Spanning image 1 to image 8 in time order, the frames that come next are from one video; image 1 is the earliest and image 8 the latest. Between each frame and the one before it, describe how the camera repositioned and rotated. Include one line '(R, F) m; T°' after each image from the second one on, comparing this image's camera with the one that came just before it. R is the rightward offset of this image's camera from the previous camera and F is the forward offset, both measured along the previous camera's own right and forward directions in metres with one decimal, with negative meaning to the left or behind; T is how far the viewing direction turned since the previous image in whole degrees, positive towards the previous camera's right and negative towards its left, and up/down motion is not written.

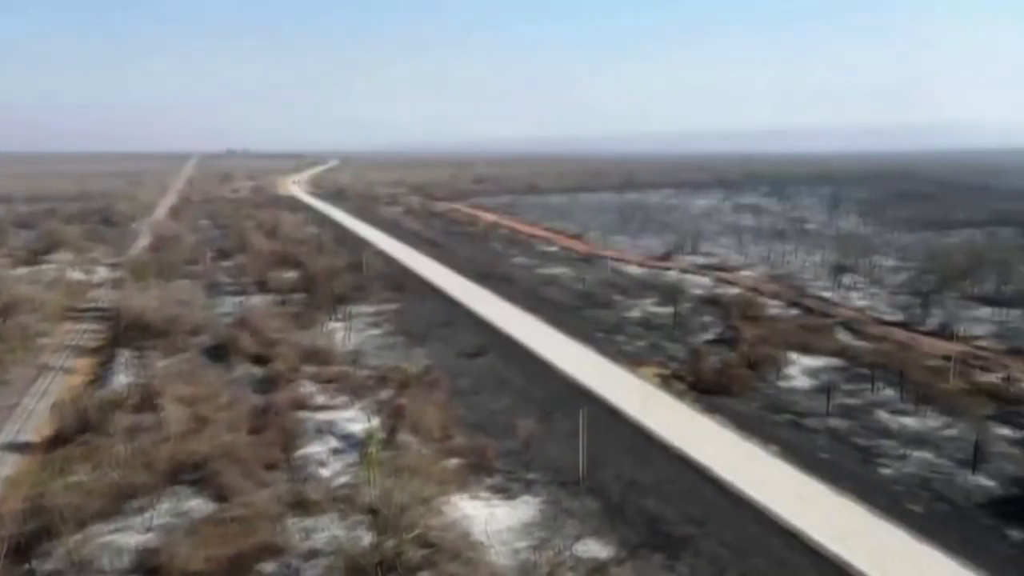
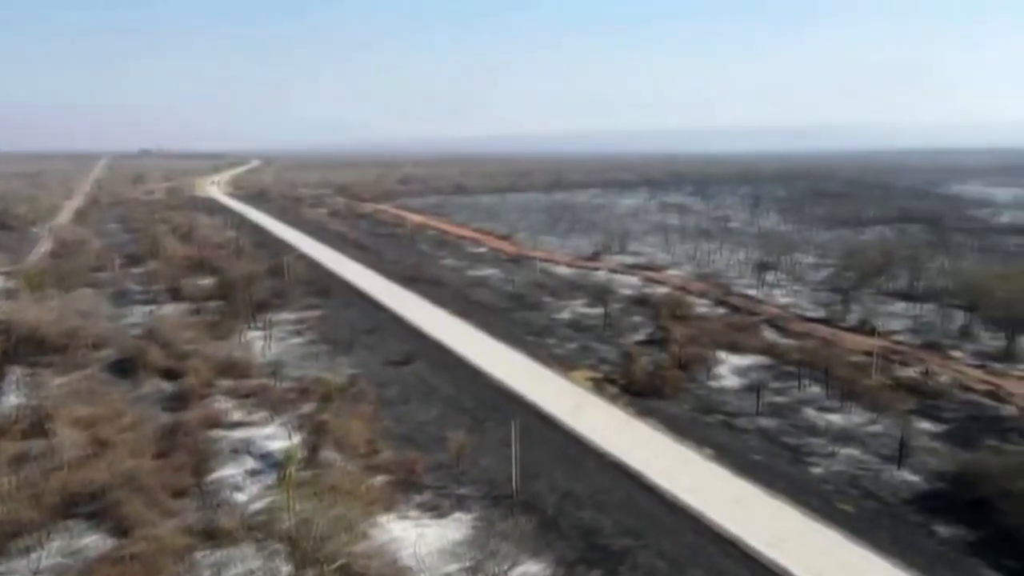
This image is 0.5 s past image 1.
(0.0, +0.6) m; +5°
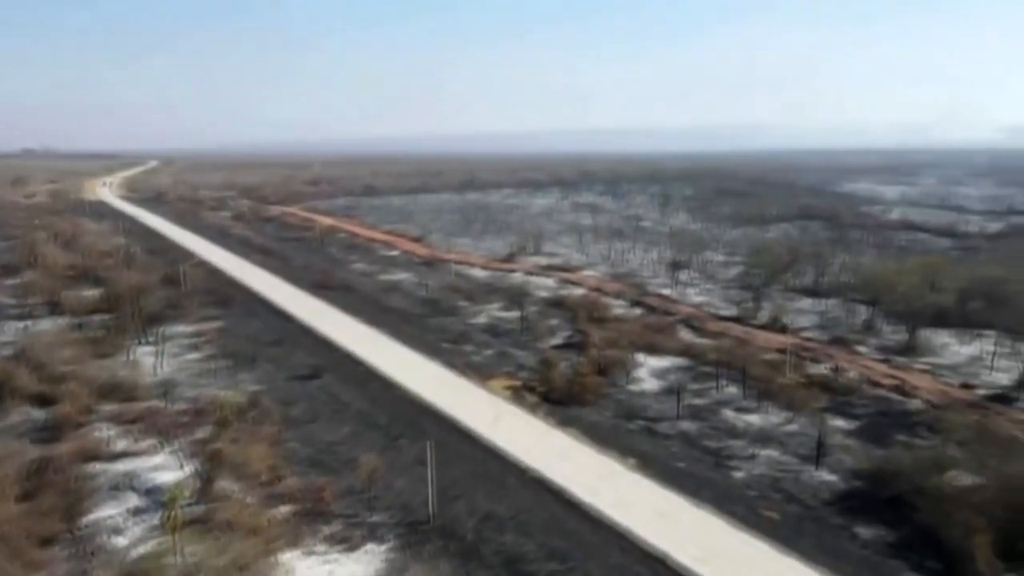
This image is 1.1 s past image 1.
(+0.1, +0.8) m; +7°
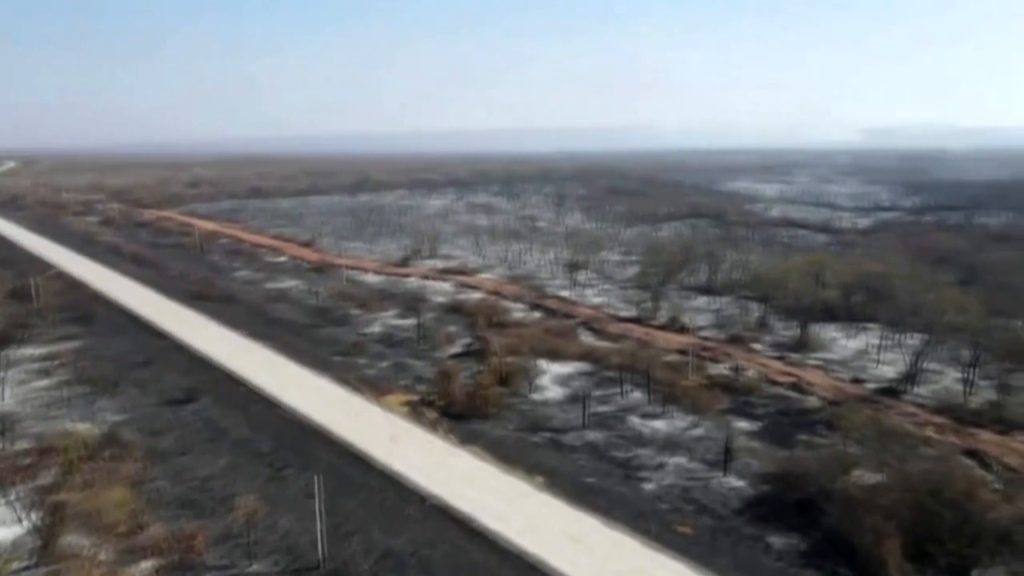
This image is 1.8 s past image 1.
(0.0, +1.0) m; +8°
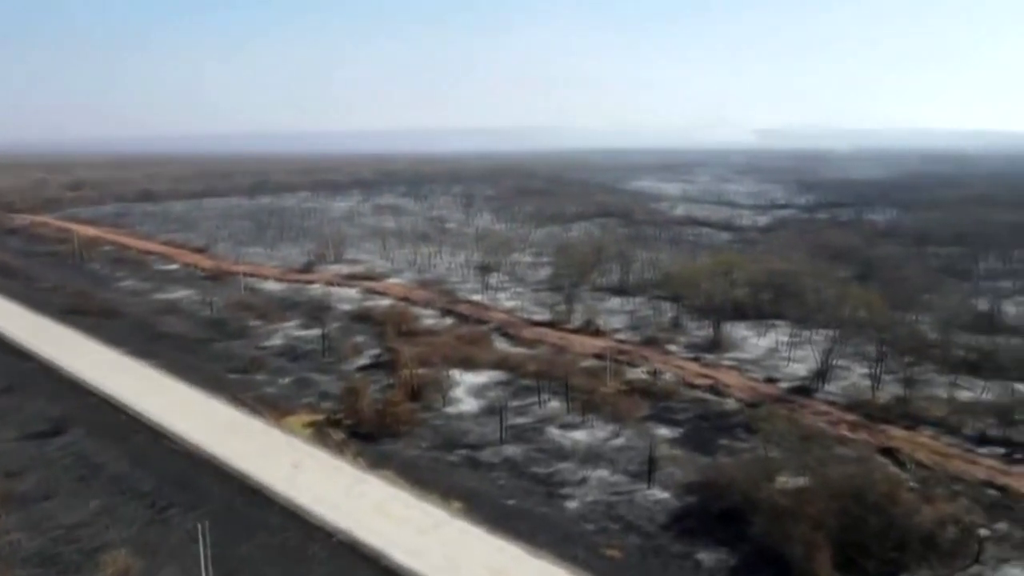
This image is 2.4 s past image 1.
(0.0, +0.9) m; +7°
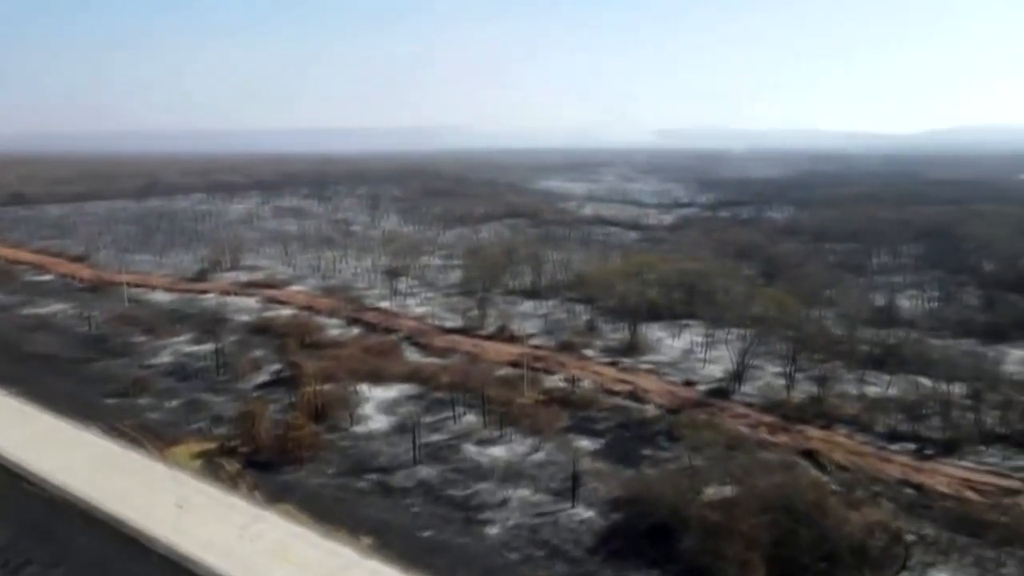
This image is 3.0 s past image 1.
(0.0, +1.0) m; +7°
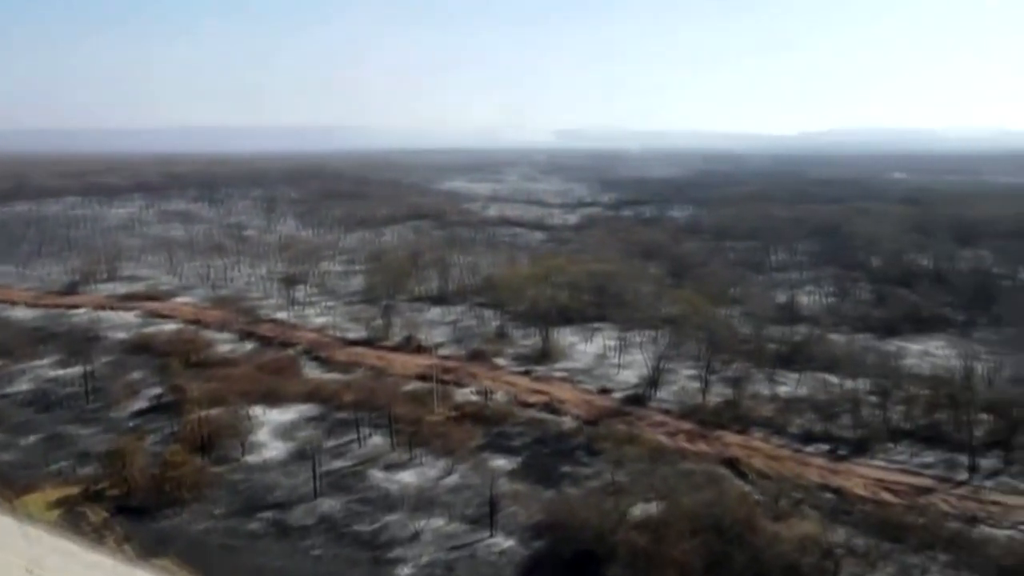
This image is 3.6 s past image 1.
(0.0, +1.0) m; +7°
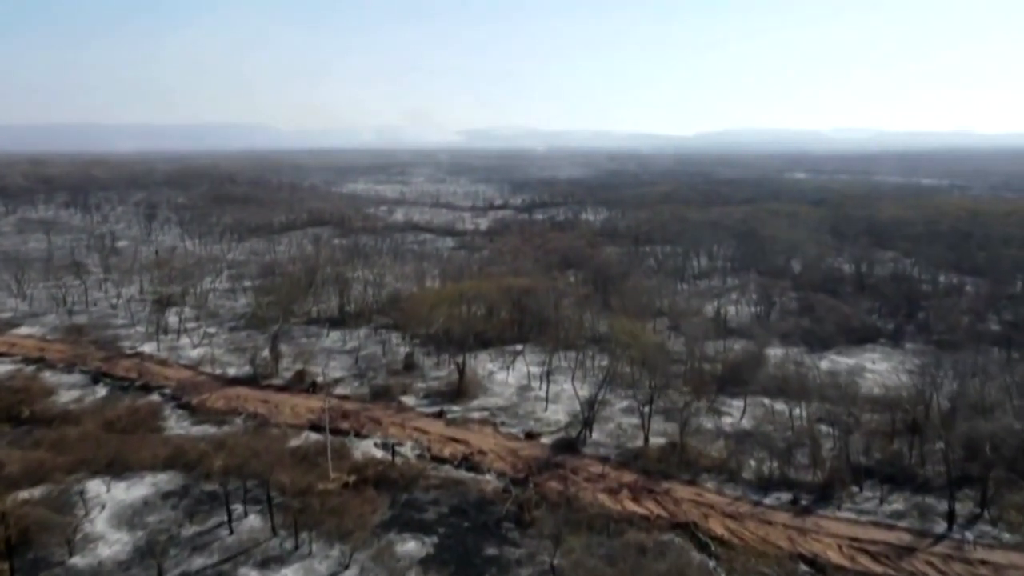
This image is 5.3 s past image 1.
(+0.1, +2.8) m; +7°
